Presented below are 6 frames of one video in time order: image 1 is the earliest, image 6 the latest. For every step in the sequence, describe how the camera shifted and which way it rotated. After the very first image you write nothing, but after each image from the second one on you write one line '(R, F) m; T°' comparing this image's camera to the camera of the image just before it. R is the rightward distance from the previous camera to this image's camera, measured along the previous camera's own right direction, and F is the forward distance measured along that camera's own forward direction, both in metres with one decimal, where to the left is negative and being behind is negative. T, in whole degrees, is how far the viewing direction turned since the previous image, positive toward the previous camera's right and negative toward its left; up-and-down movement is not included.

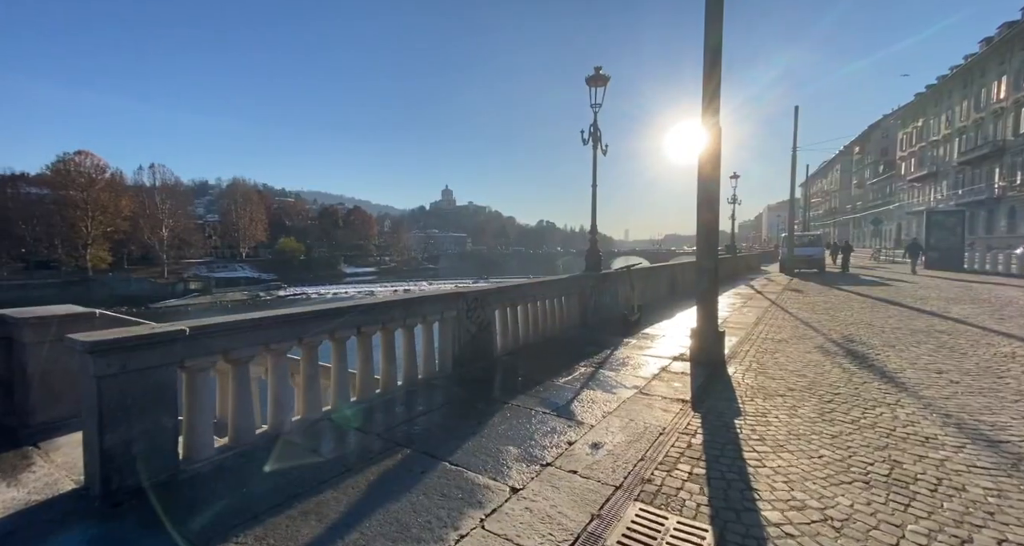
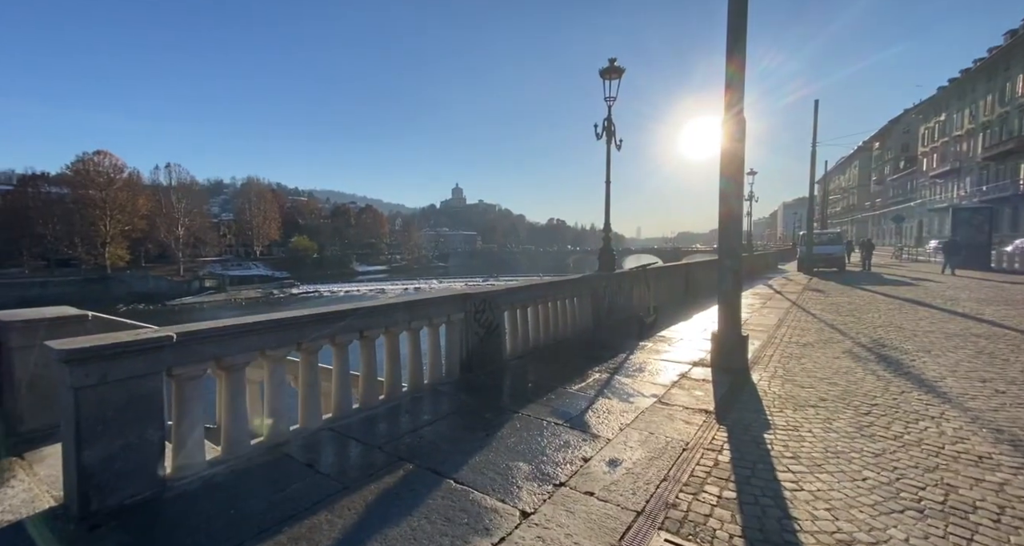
(0.0, +0.3) m; -1°
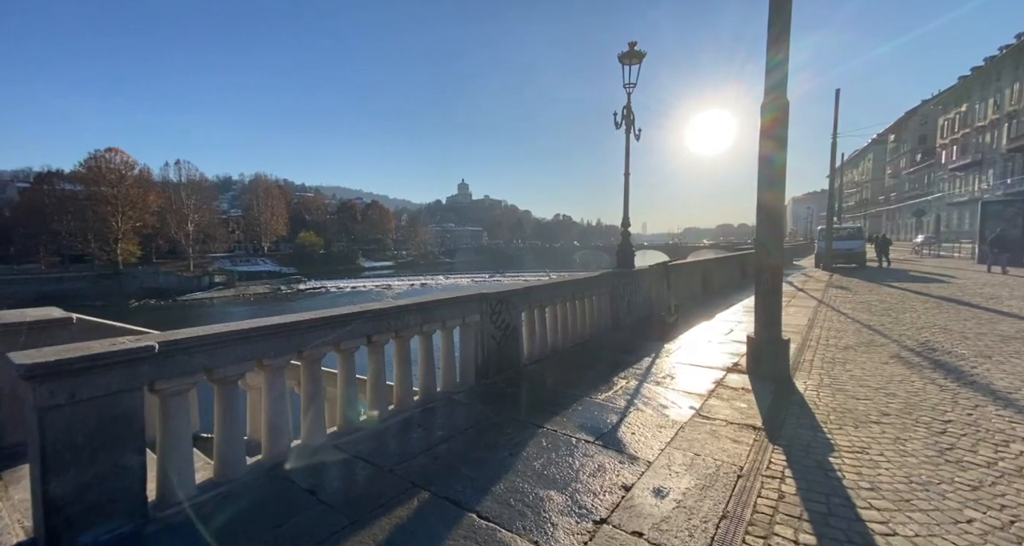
(-0.1, +0.4) m; -1°
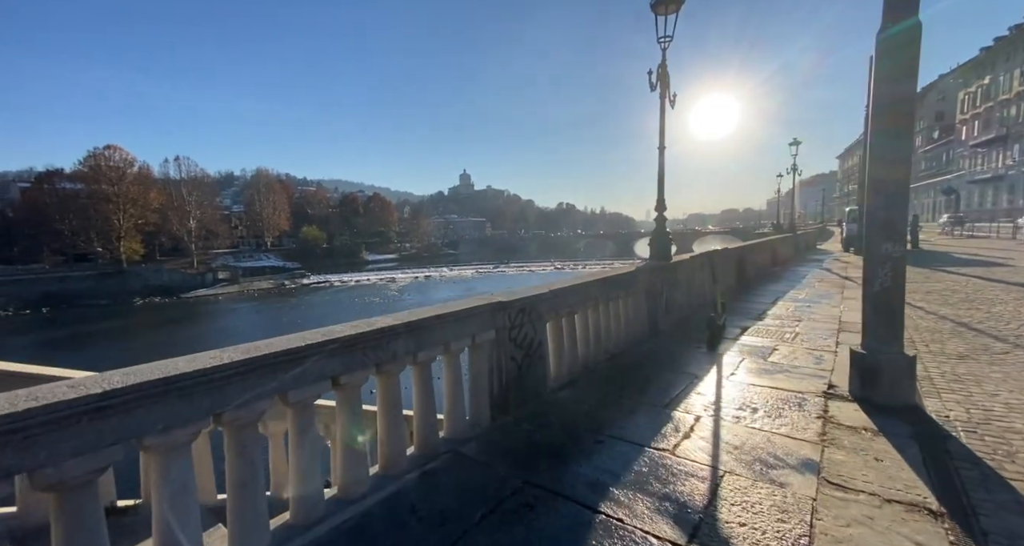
(-0.2, +1.3) m; 0°
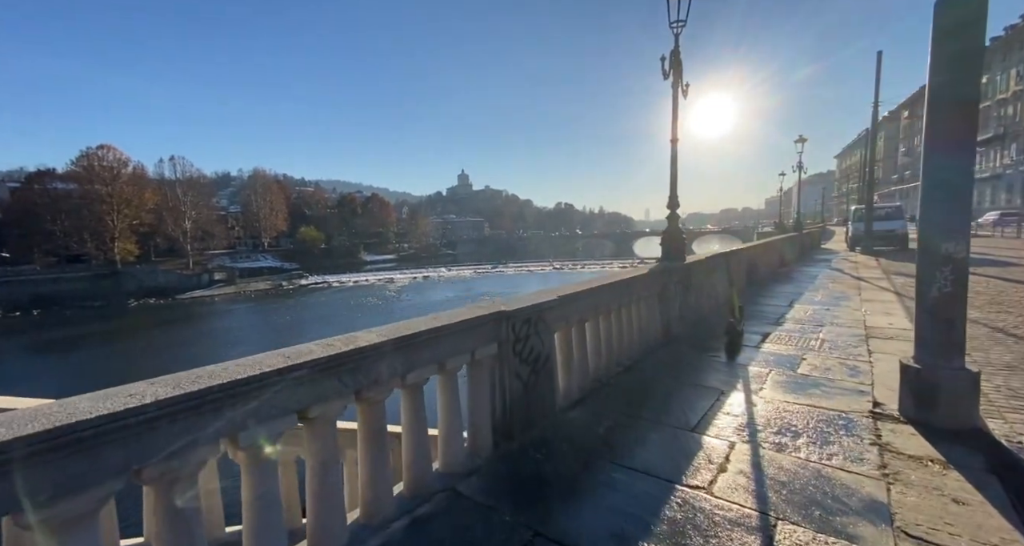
(0.0, +0.5) m; 0°
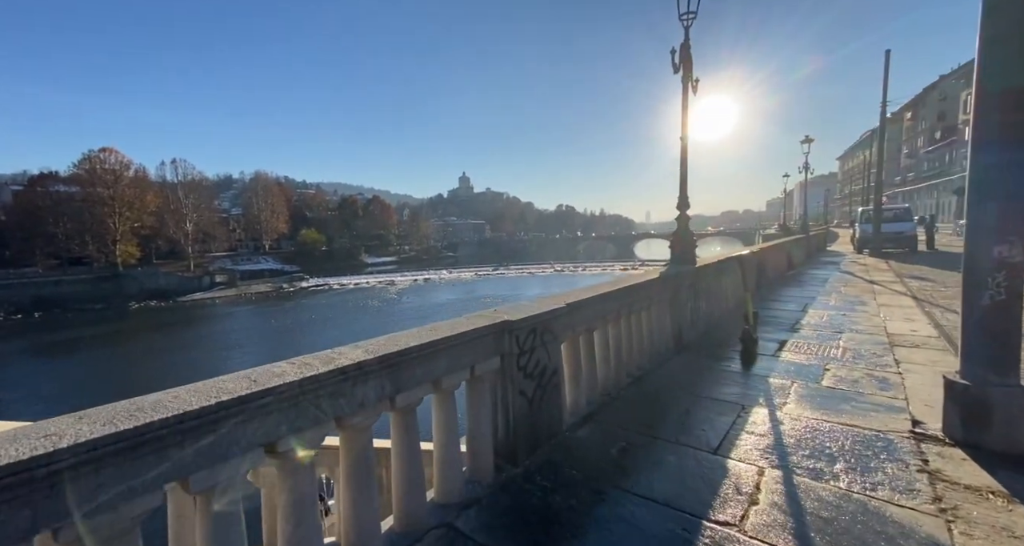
(0.0, +0.3) m; 0°
